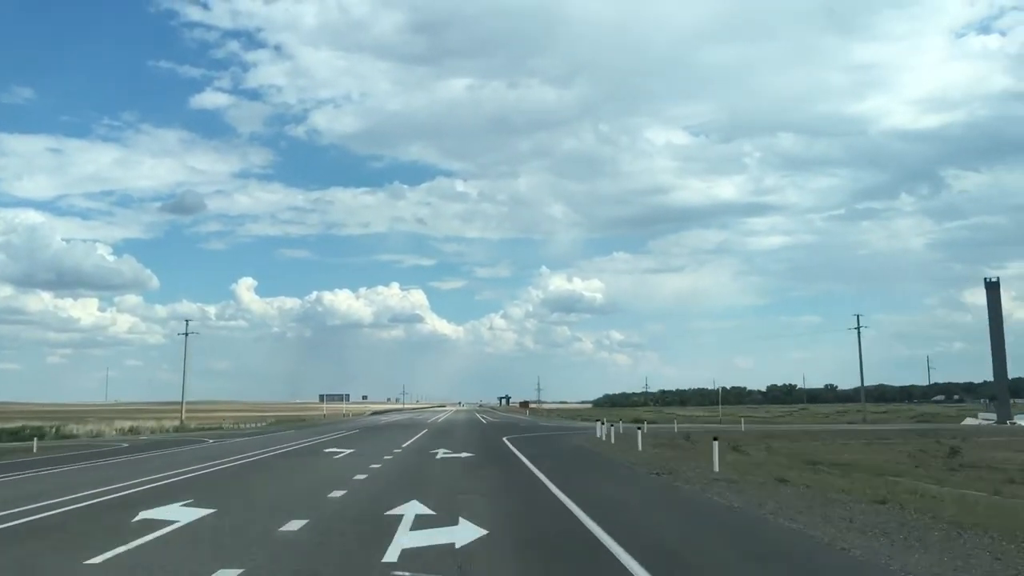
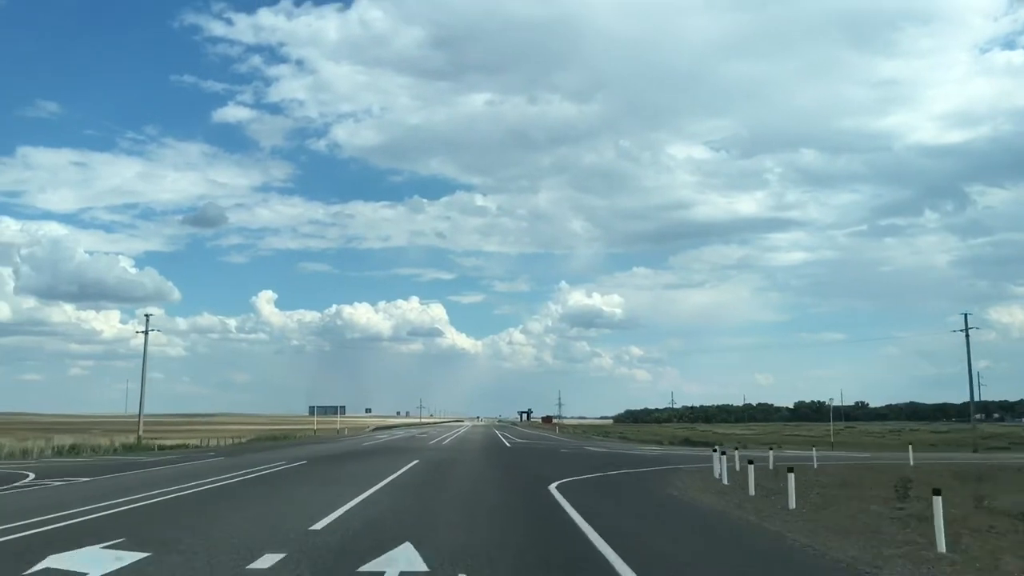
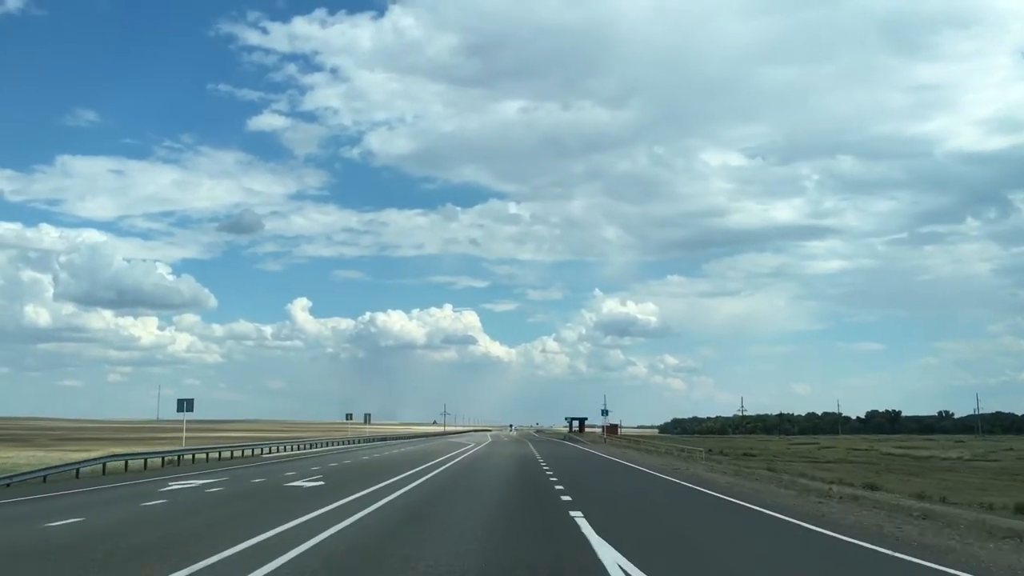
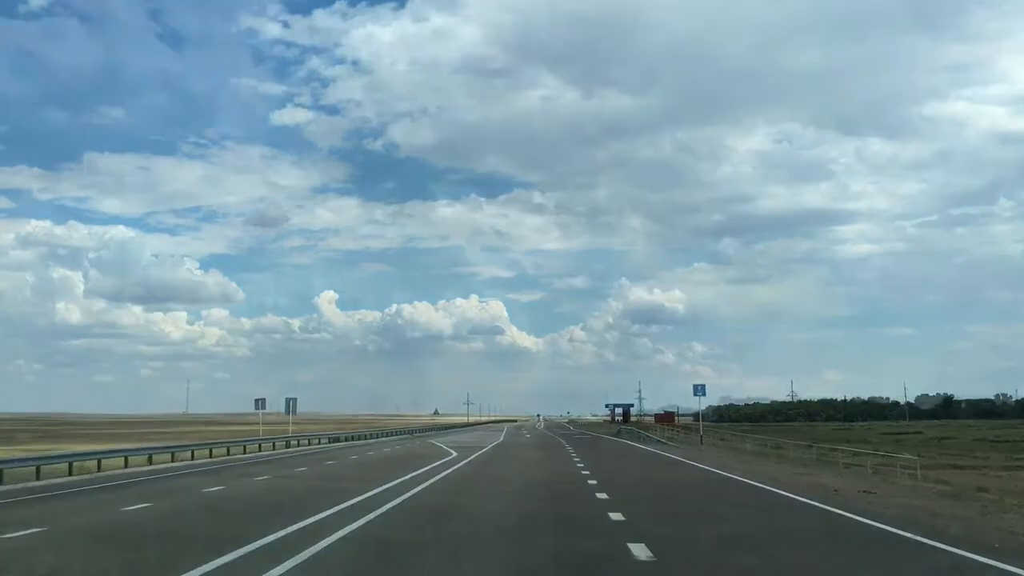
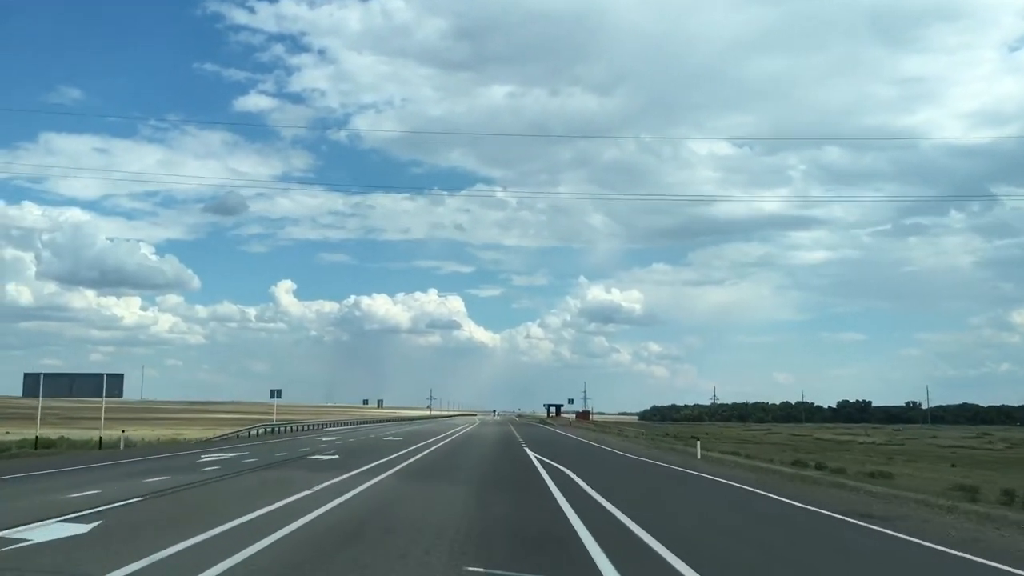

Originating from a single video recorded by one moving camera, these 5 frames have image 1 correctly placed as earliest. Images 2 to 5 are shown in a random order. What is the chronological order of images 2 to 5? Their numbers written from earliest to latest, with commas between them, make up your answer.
2, 5, 3, 4
